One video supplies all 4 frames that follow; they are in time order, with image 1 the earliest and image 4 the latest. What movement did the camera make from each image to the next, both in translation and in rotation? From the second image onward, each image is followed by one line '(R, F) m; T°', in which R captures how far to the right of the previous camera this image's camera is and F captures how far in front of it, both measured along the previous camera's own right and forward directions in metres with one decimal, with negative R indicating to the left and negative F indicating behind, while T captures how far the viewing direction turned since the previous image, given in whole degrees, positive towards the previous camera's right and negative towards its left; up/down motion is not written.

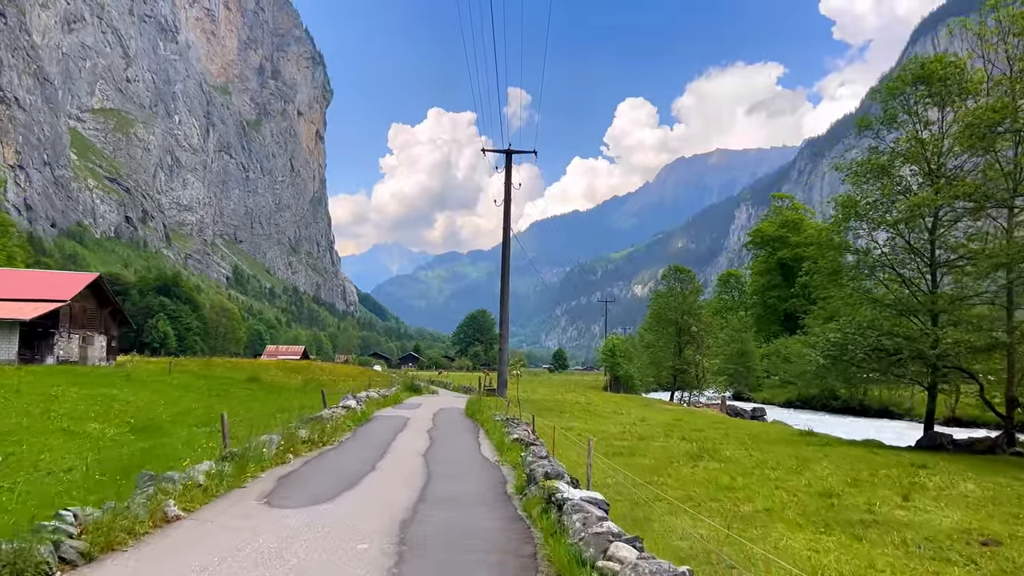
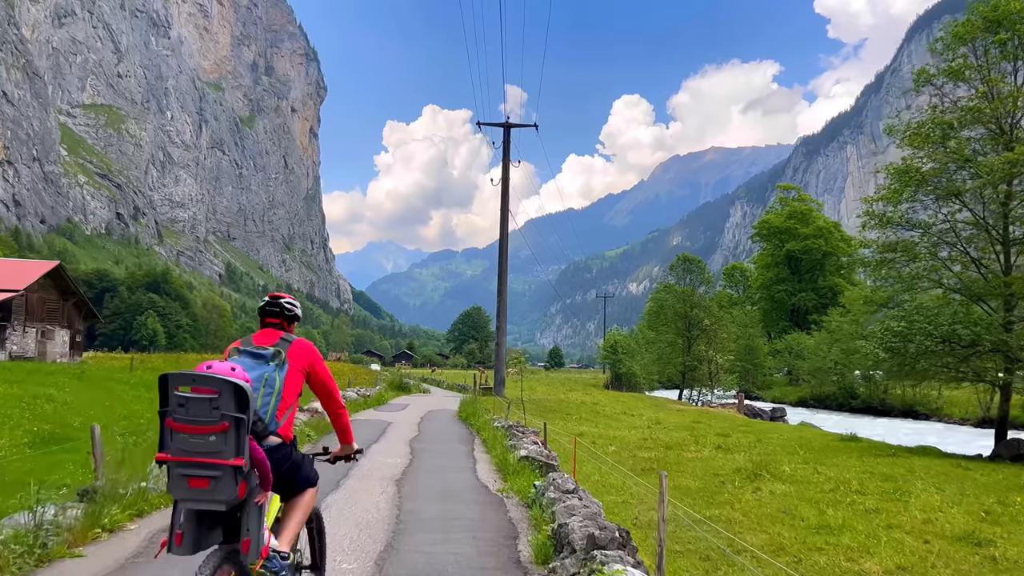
(-0.2, +4.4) m; 0°
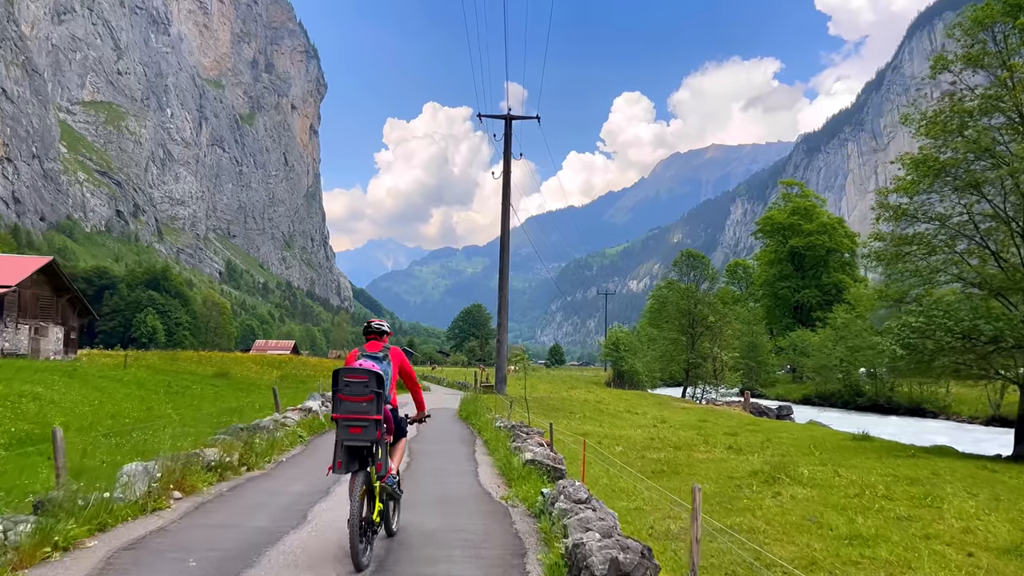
(-0.1, +0.9) m; 0°
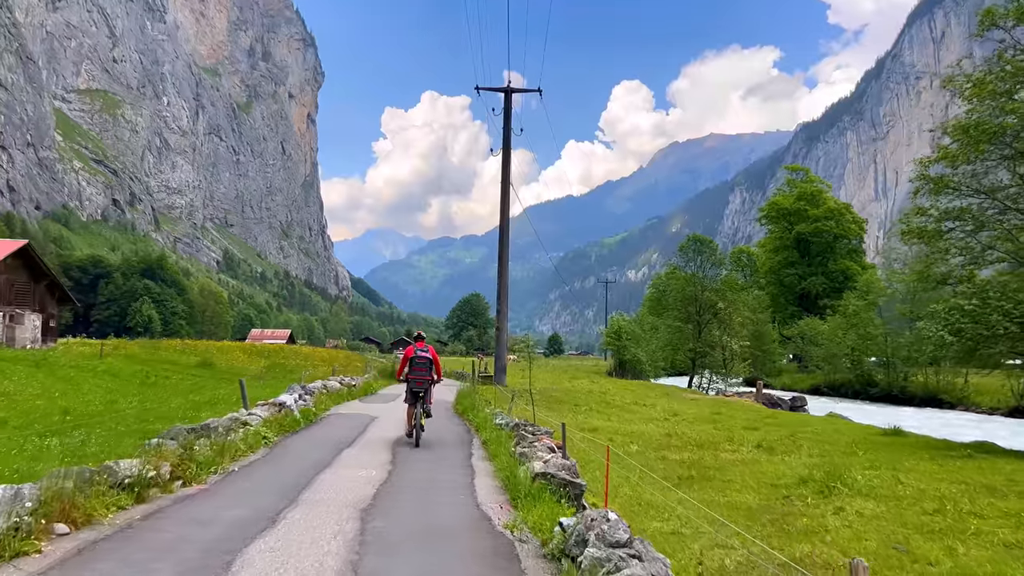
(-0.1, +2.4) m; 0°
